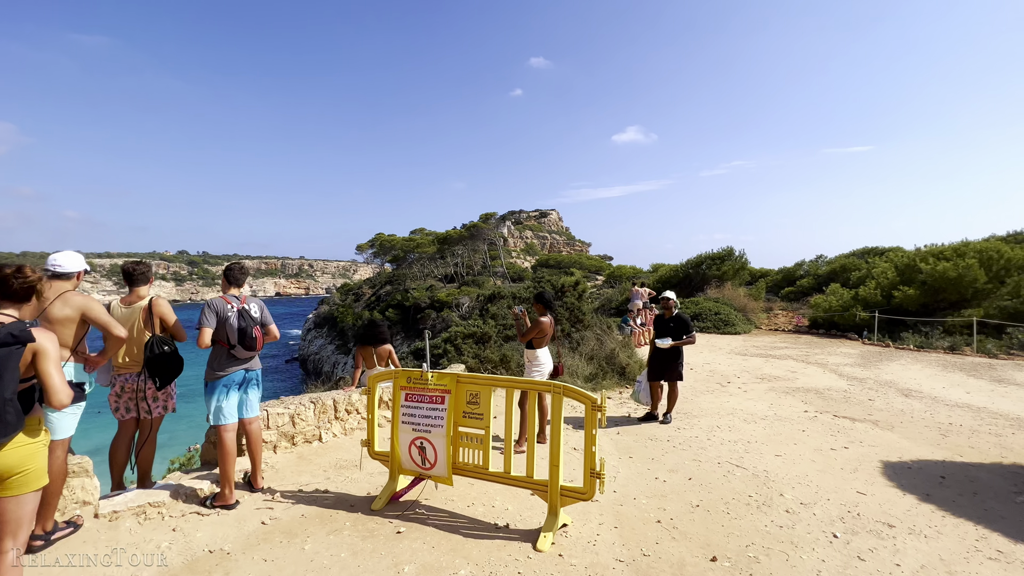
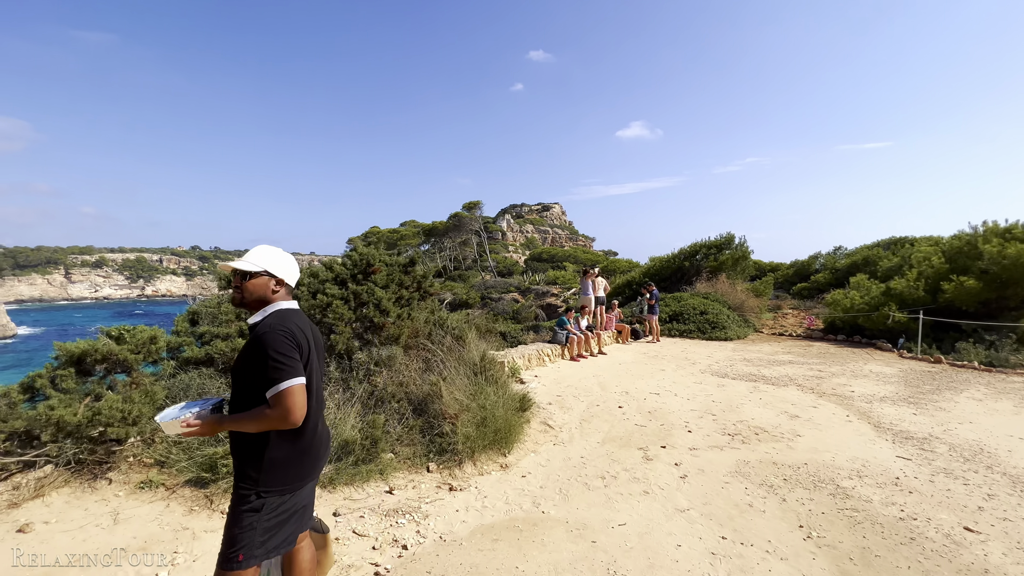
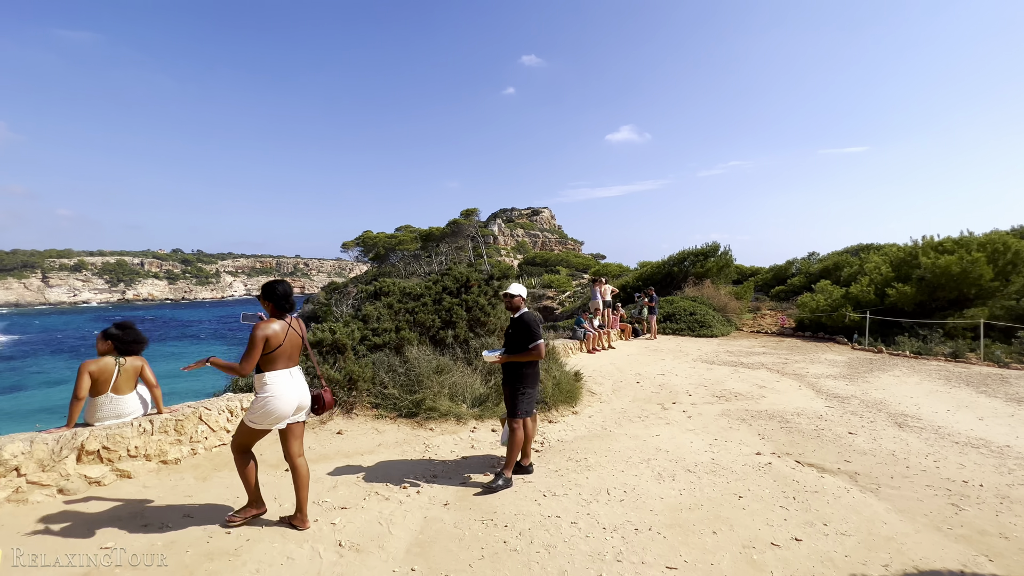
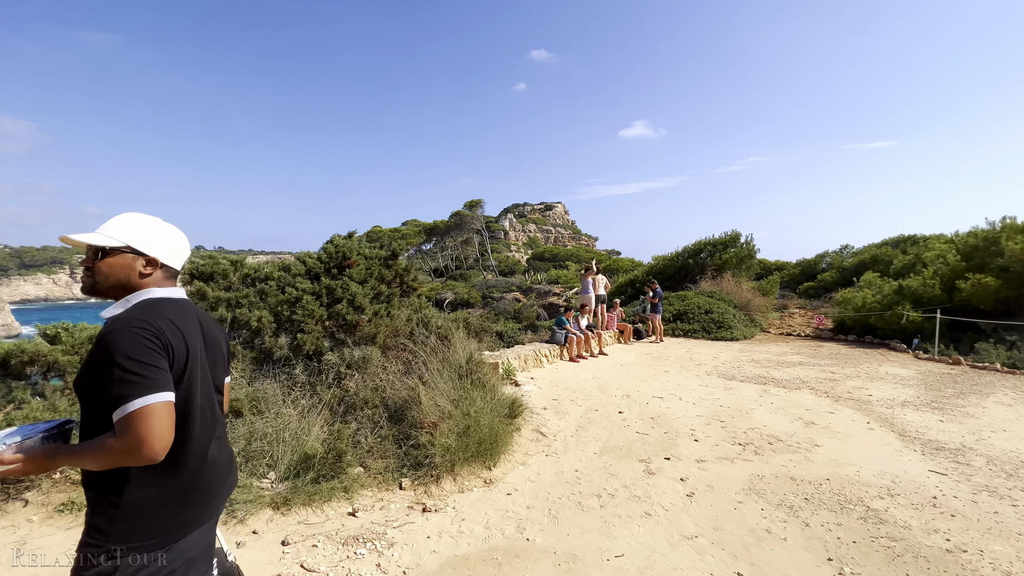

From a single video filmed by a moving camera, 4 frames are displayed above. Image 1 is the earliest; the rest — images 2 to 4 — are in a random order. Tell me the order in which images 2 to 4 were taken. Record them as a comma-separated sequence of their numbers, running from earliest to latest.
3, 2, 4
